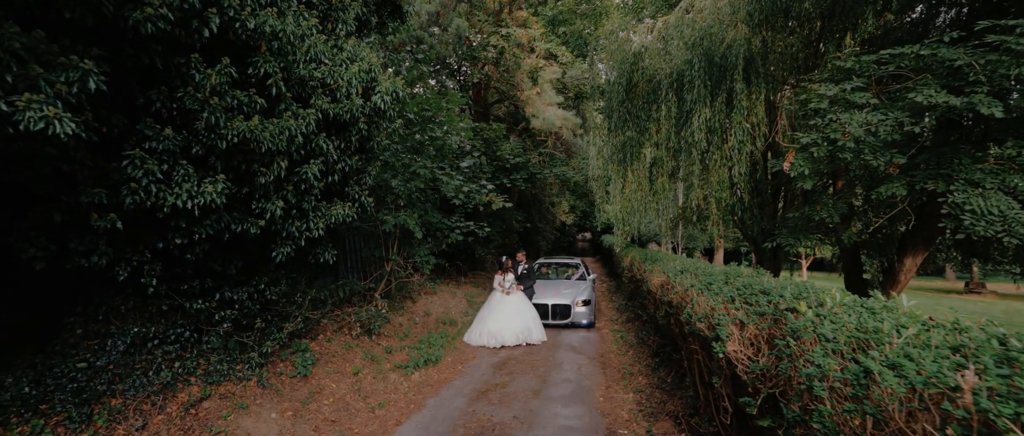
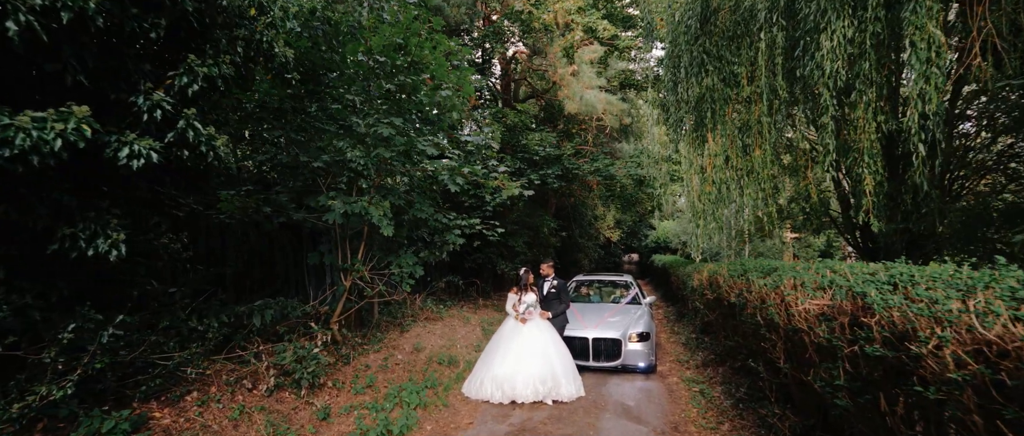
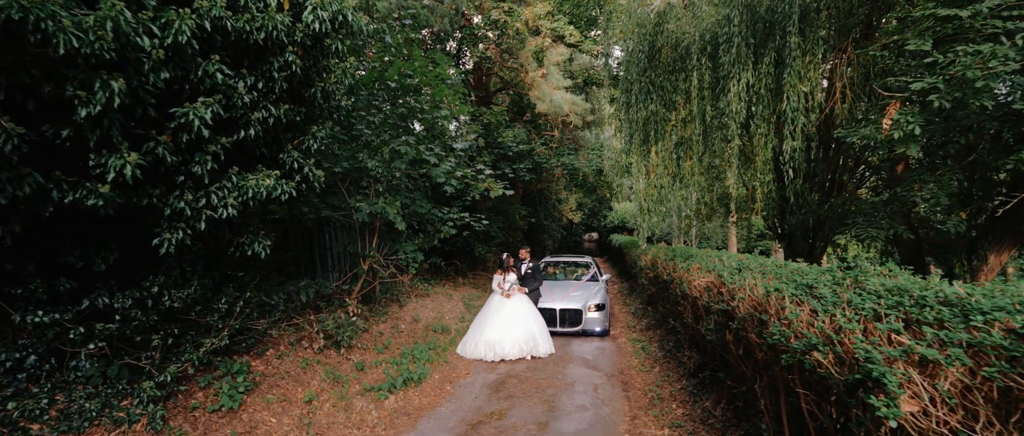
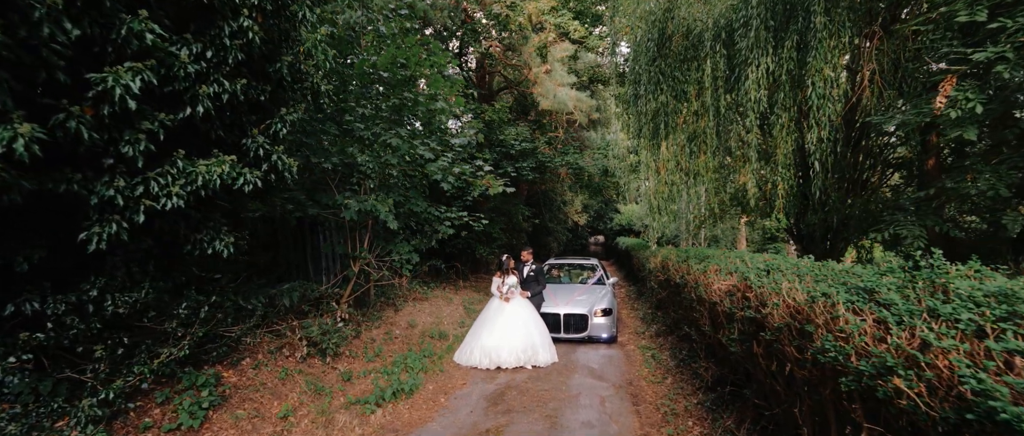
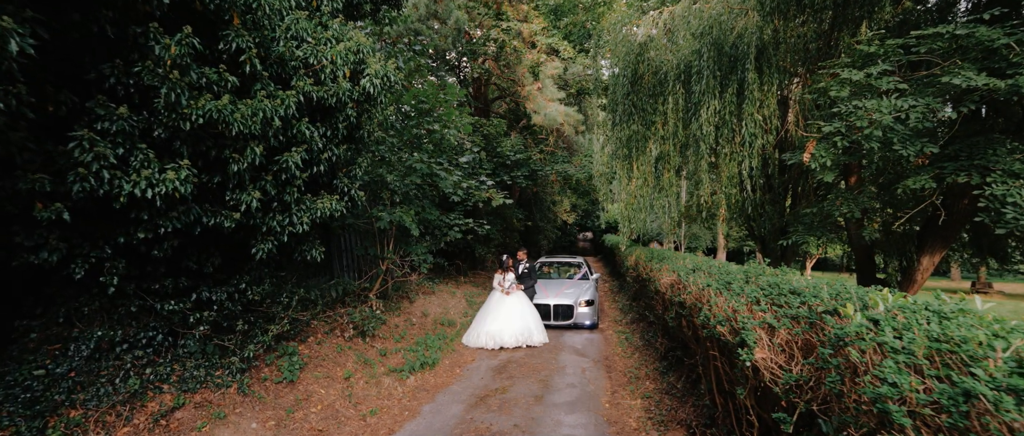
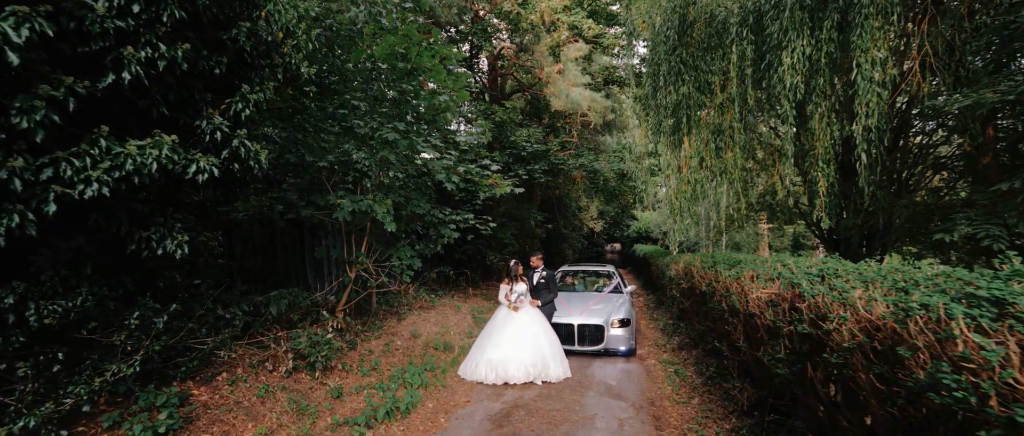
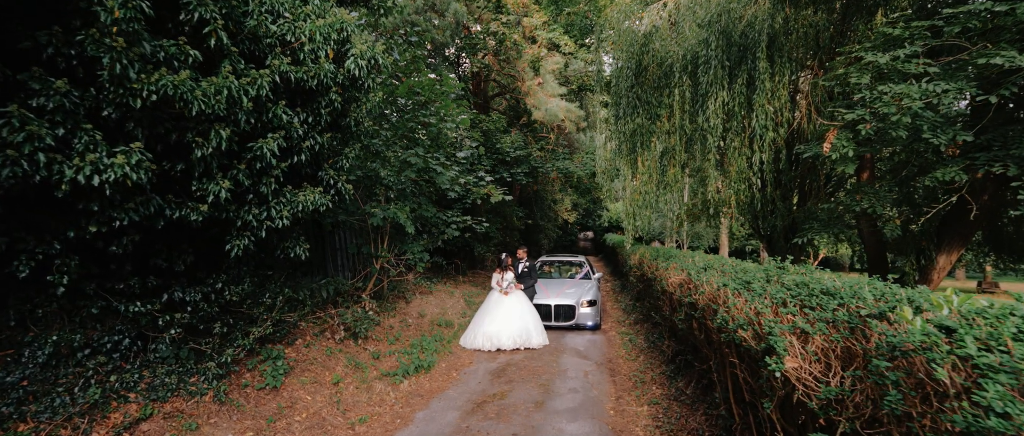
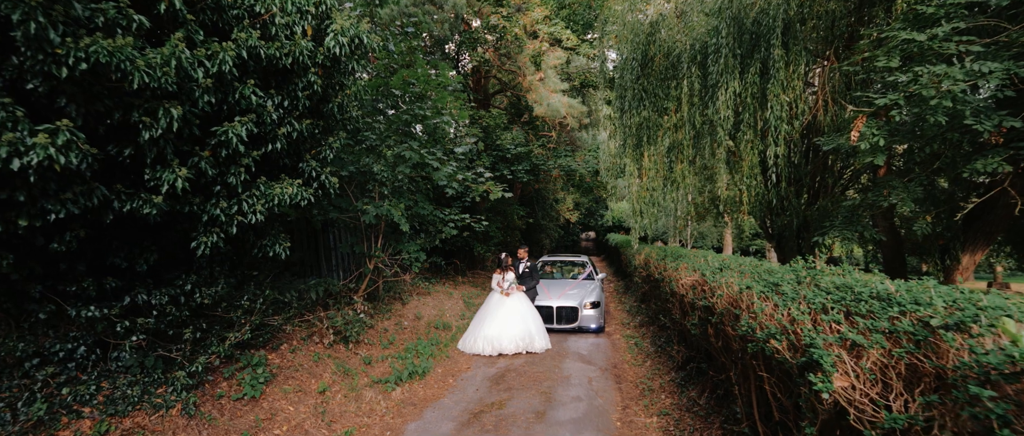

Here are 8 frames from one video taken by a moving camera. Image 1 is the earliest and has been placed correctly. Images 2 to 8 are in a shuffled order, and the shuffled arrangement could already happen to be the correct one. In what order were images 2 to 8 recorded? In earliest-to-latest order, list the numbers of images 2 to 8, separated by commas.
5, 7, 8, 3, 4, 6, 2
